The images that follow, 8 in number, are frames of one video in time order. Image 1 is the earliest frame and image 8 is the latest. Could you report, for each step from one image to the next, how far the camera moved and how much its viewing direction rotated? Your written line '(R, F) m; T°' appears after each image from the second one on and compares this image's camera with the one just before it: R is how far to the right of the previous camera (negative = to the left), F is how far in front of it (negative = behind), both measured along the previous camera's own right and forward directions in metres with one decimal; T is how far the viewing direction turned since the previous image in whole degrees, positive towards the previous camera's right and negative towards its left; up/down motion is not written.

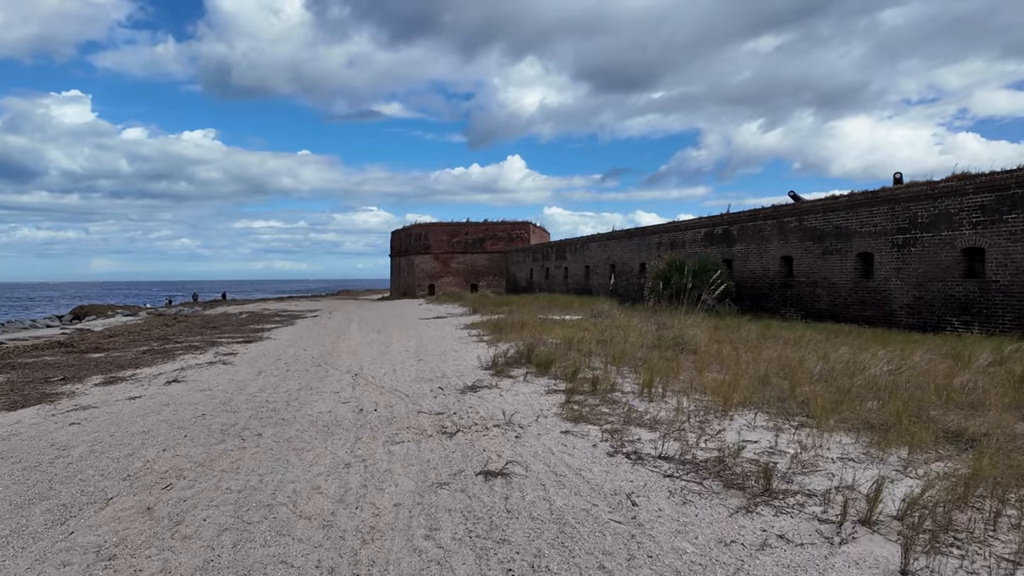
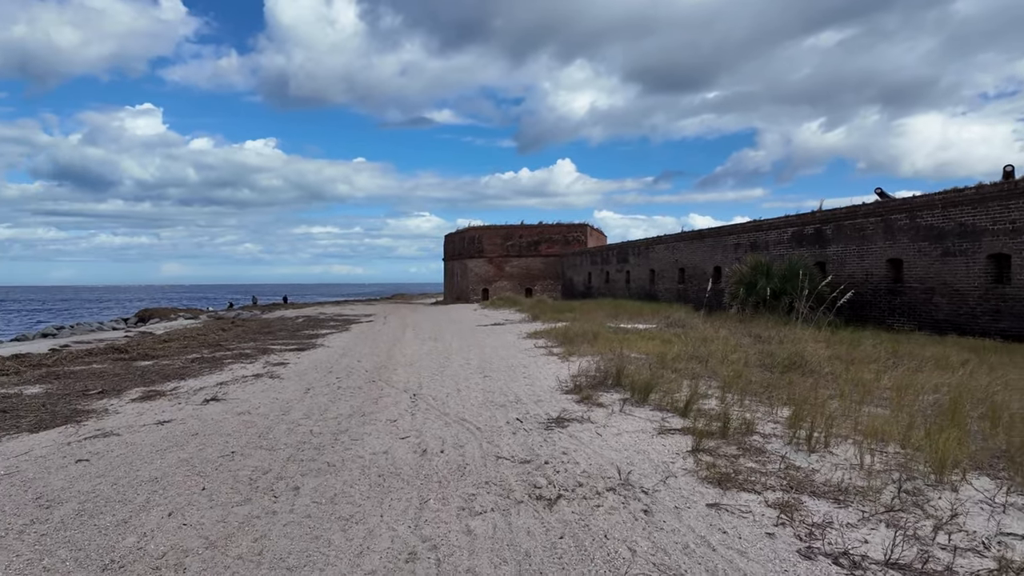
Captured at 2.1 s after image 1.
(-0.5, +1.6) m; -5°
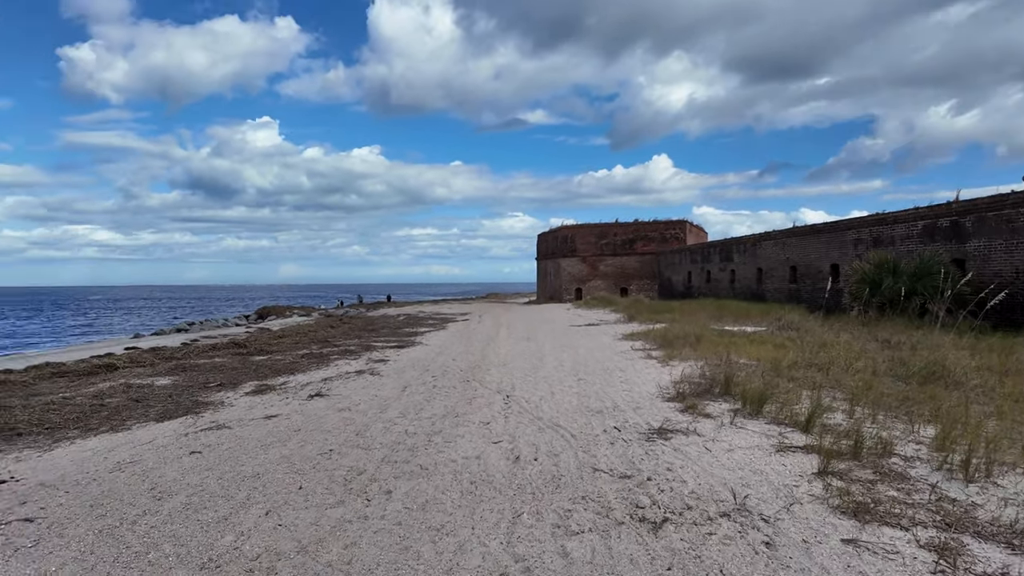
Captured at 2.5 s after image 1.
(0.0, +0.3) m; -9°
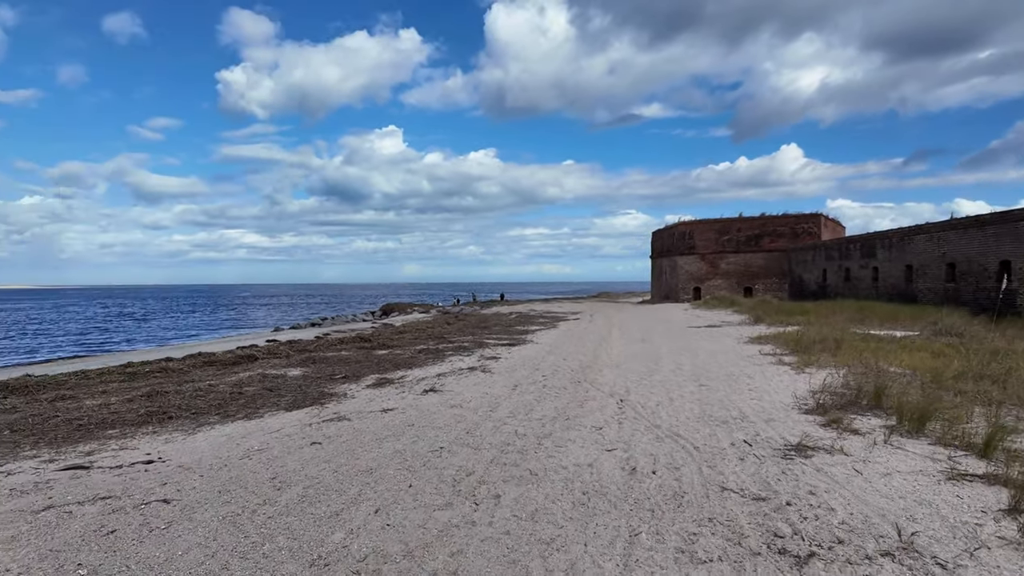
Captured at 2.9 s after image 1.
(0.0, +0.3) m; -11°
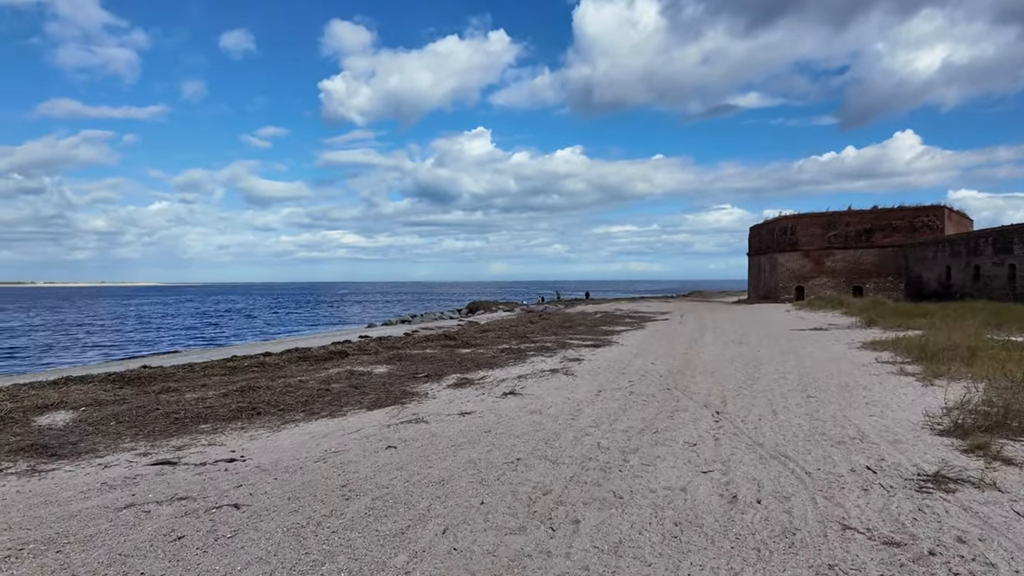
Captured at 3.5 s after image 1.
(0.0, +0.4) m; -8°
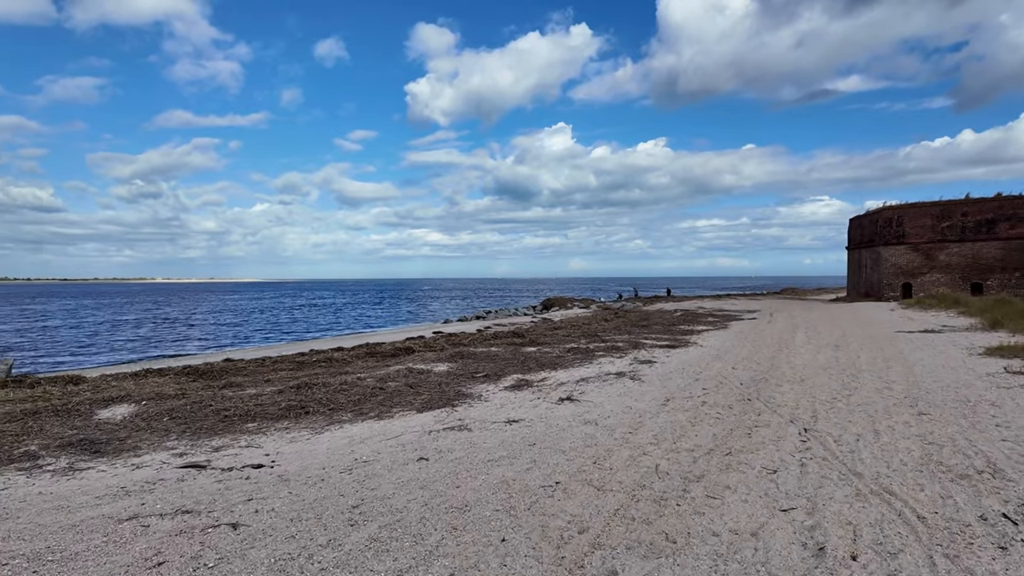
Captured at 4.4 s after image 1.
(+0.3, +0.7) m; -8°
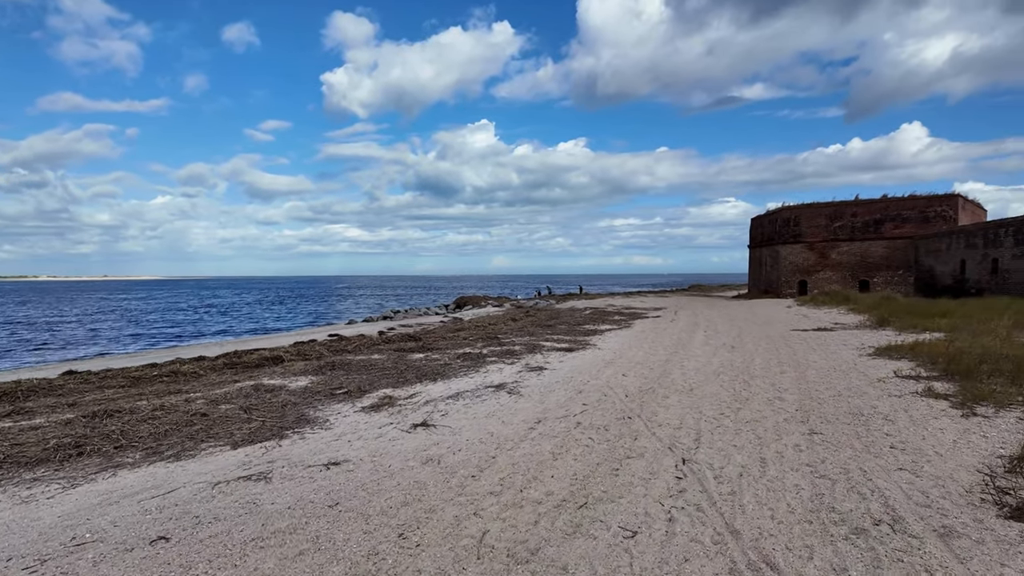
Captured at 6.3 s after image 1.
(+1.0, +1.3) m; +7°
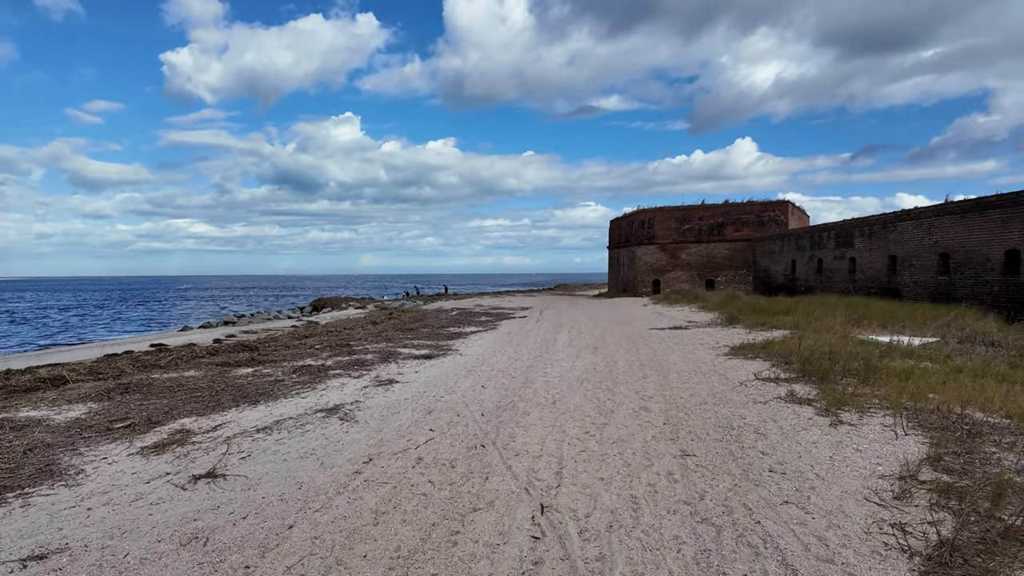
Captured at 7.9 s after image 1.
(+0.4, +1.3) m; +13°
